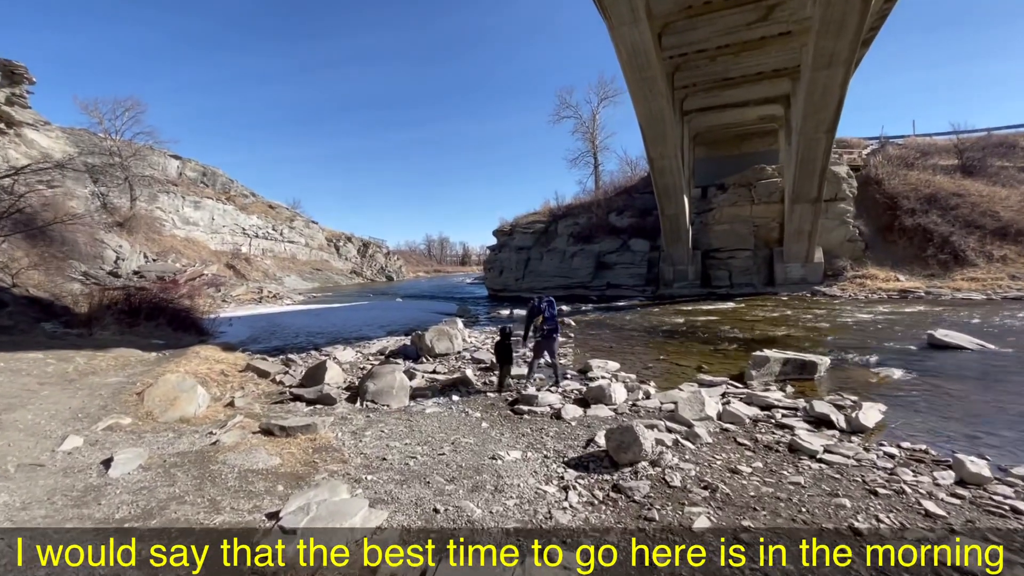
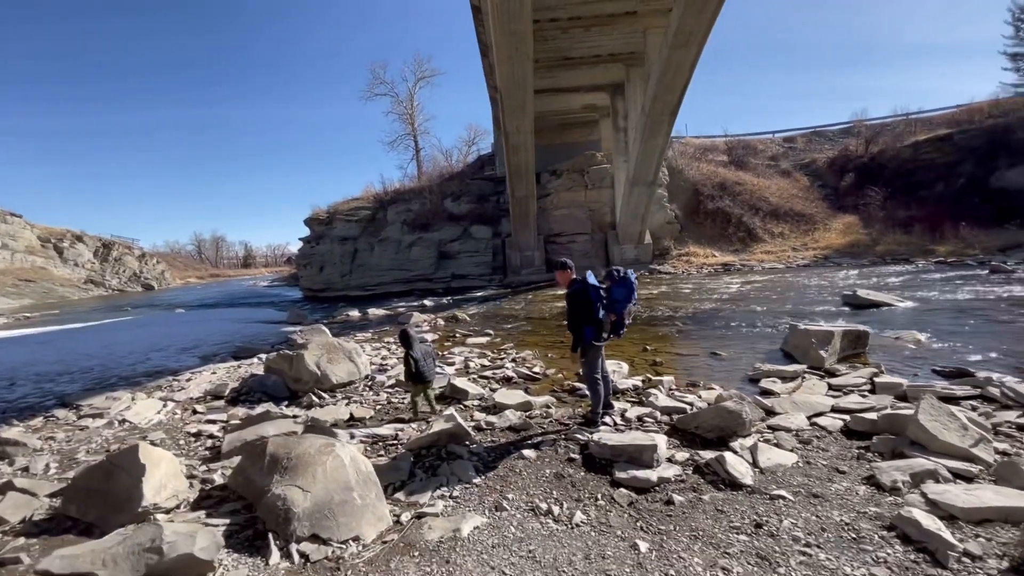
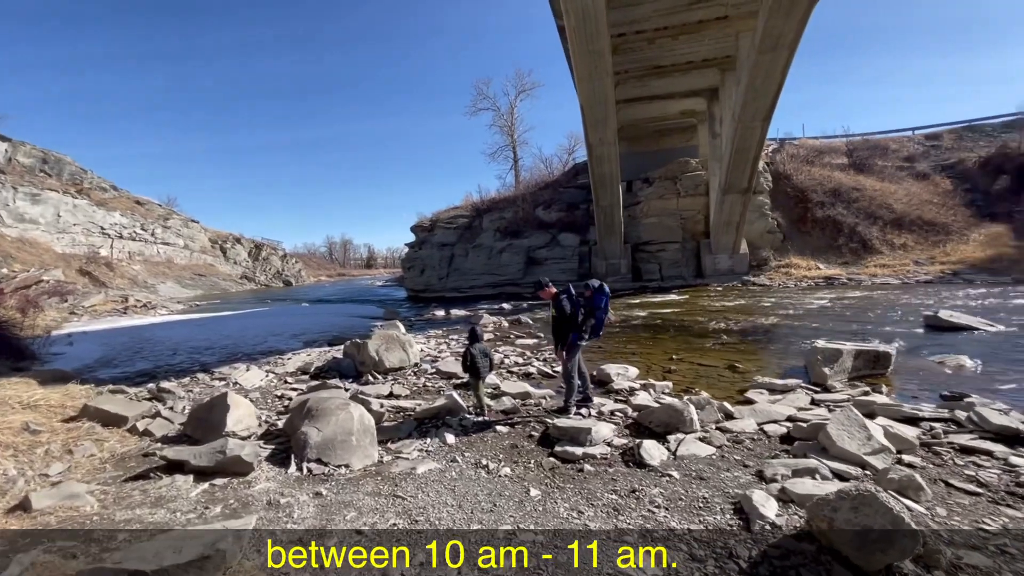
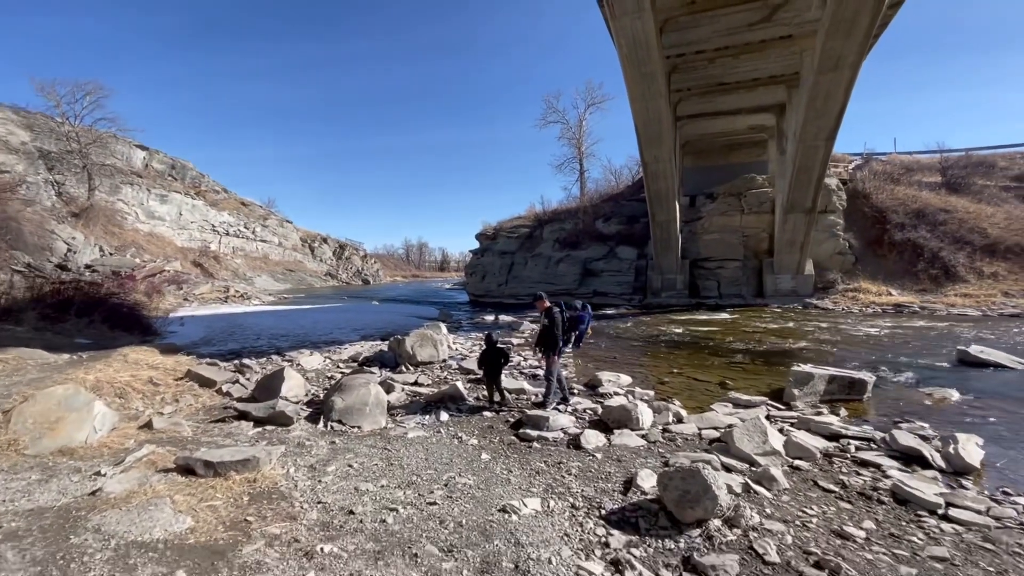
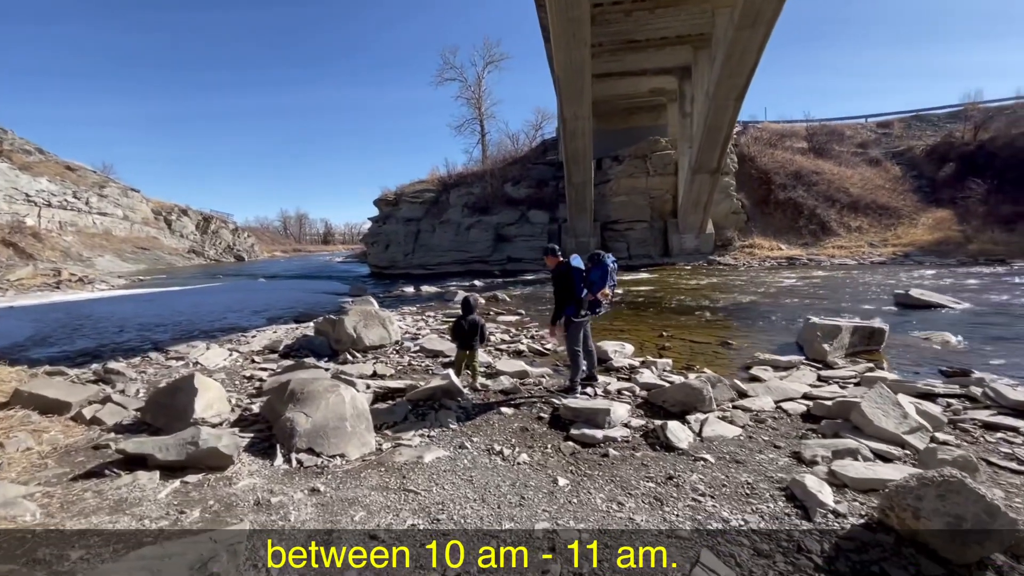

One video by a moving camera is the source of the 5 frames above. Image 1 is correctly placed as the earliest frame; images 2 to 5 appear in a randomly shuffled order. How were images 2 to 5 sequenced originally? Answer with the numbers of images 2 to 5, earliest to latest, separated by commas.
4, 3, 5, 2
